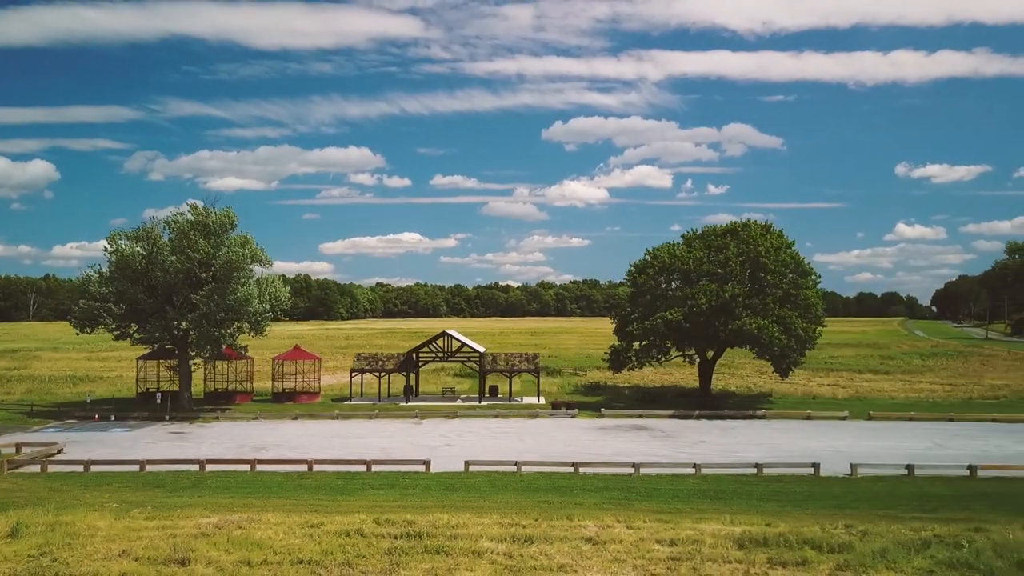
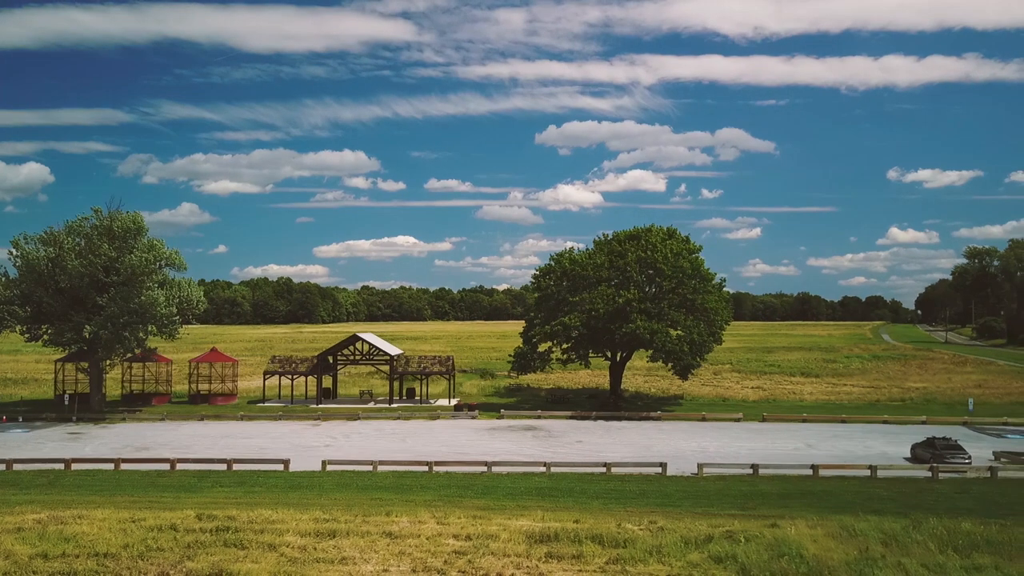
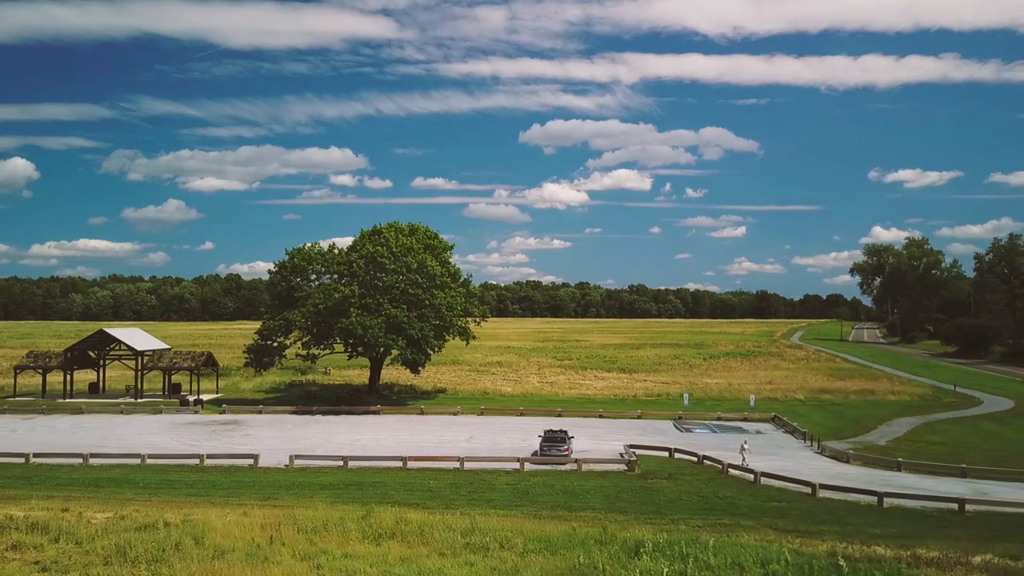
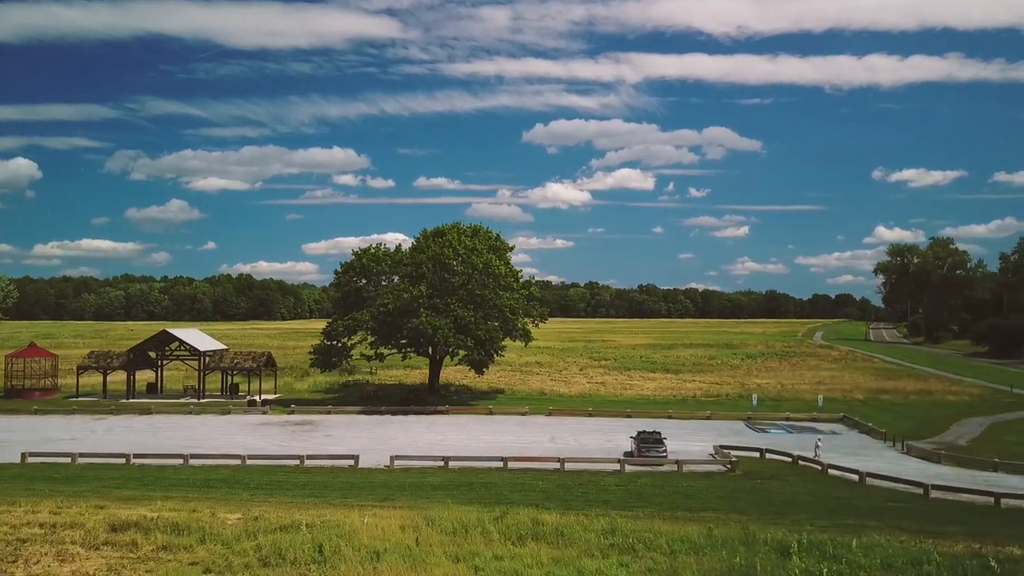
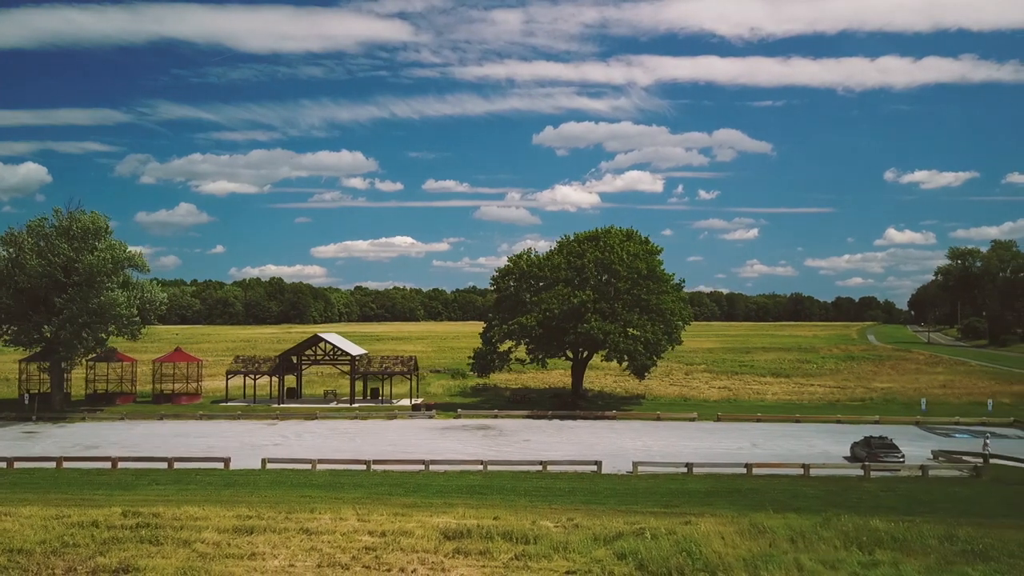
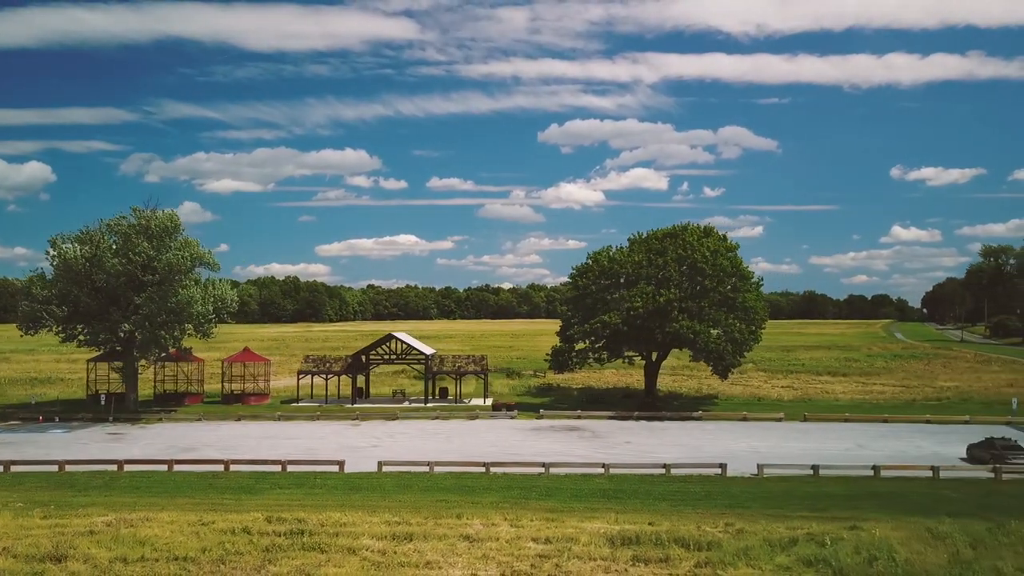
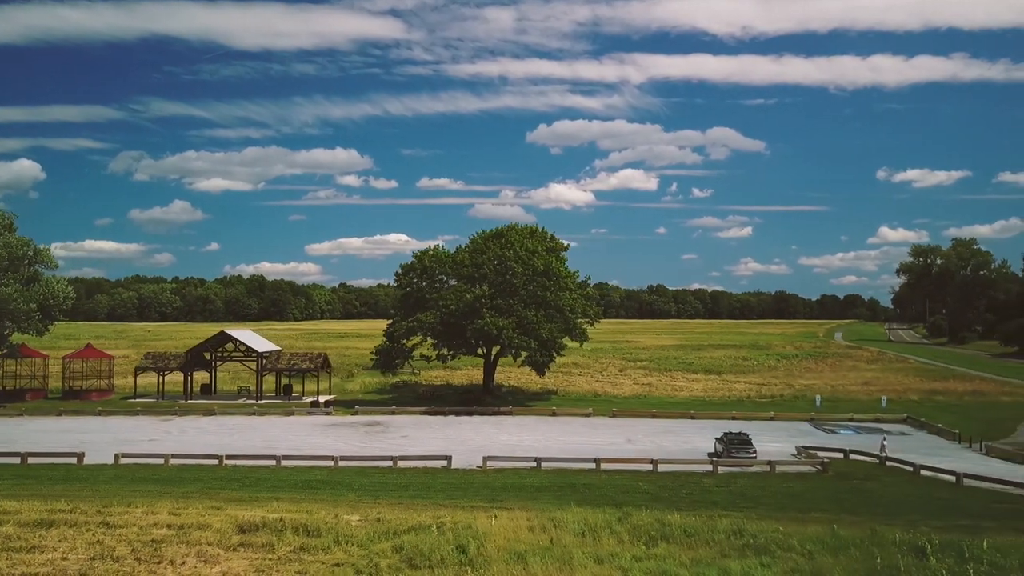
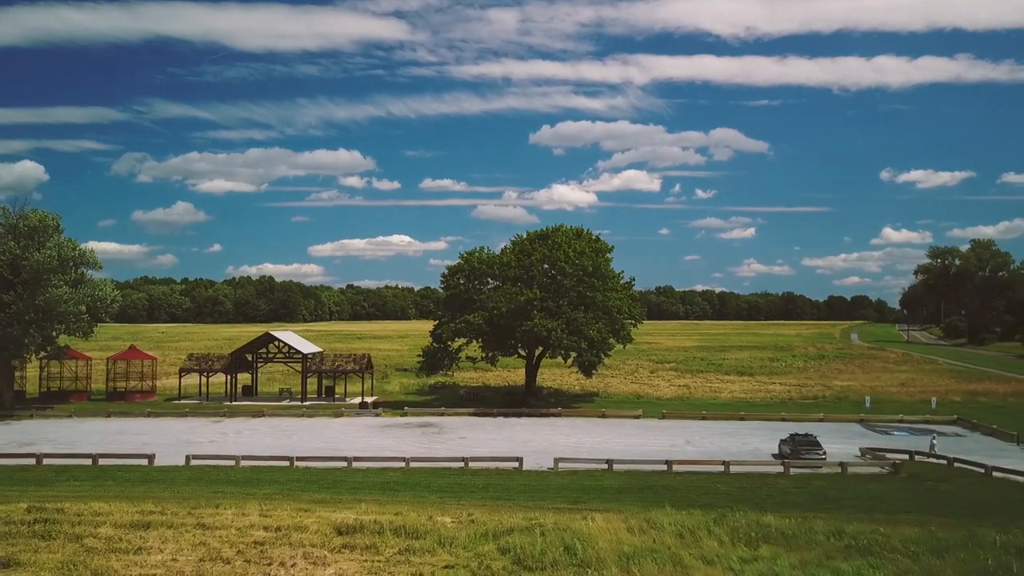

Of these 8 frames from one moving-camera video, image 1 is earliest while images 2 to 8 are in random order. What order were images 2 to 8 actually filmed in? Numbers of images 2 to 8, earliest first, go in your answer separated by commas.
6, 2, 5, 8, 7, 4, 3
